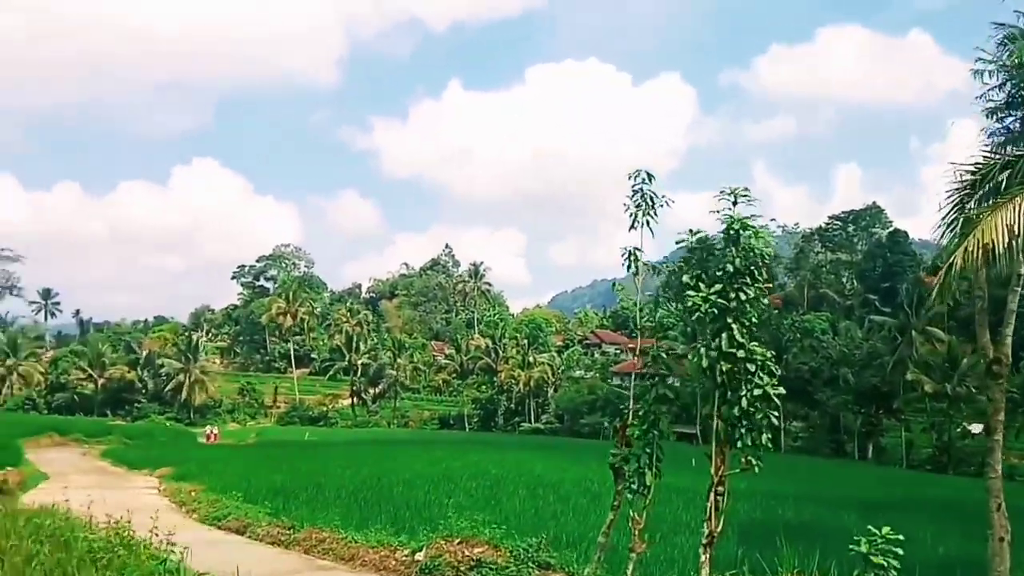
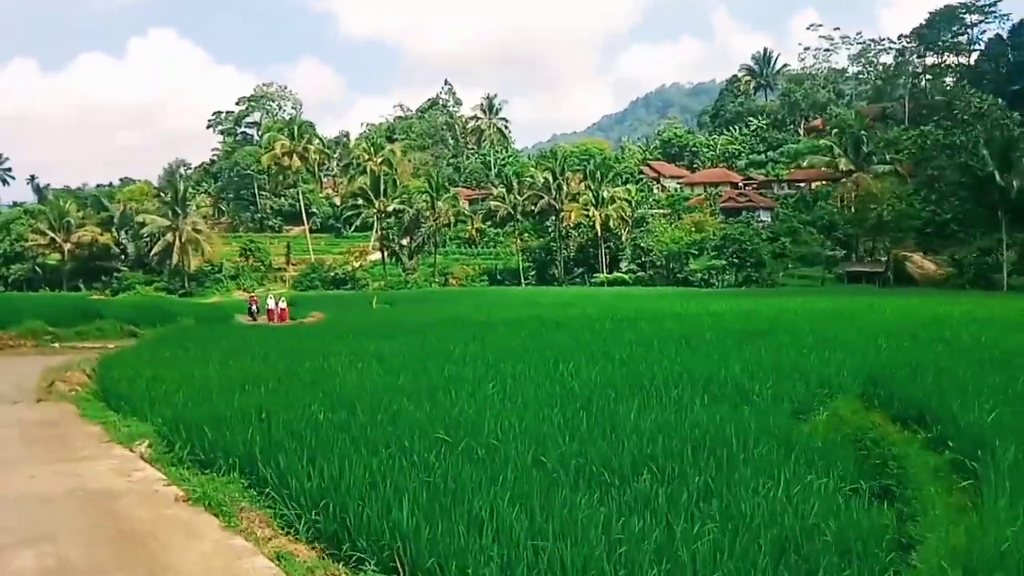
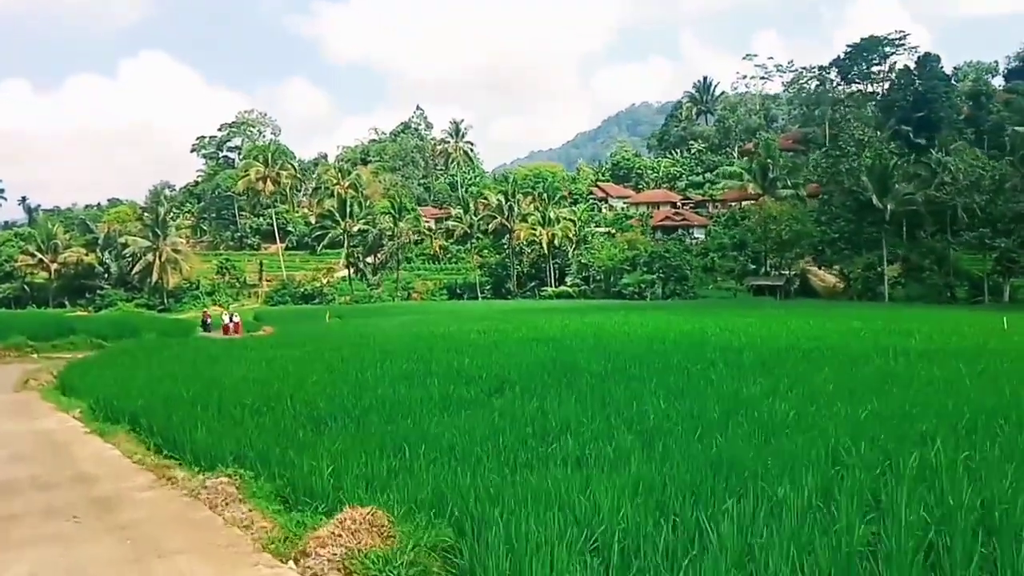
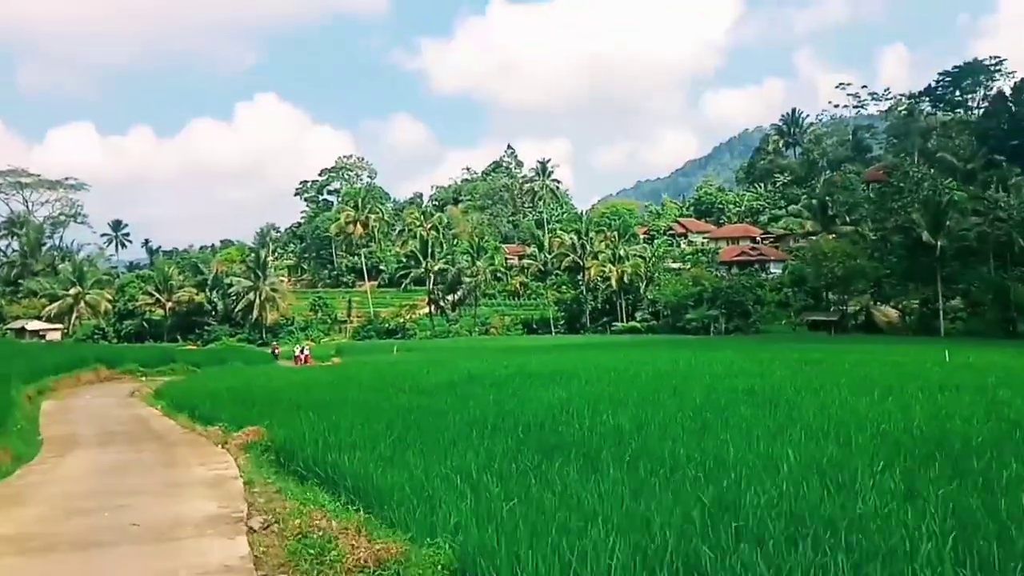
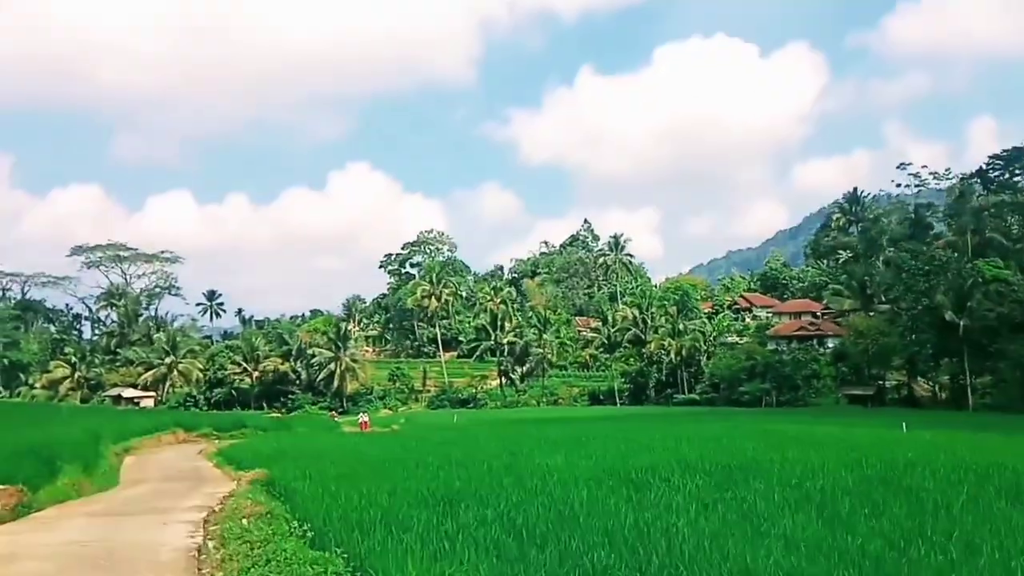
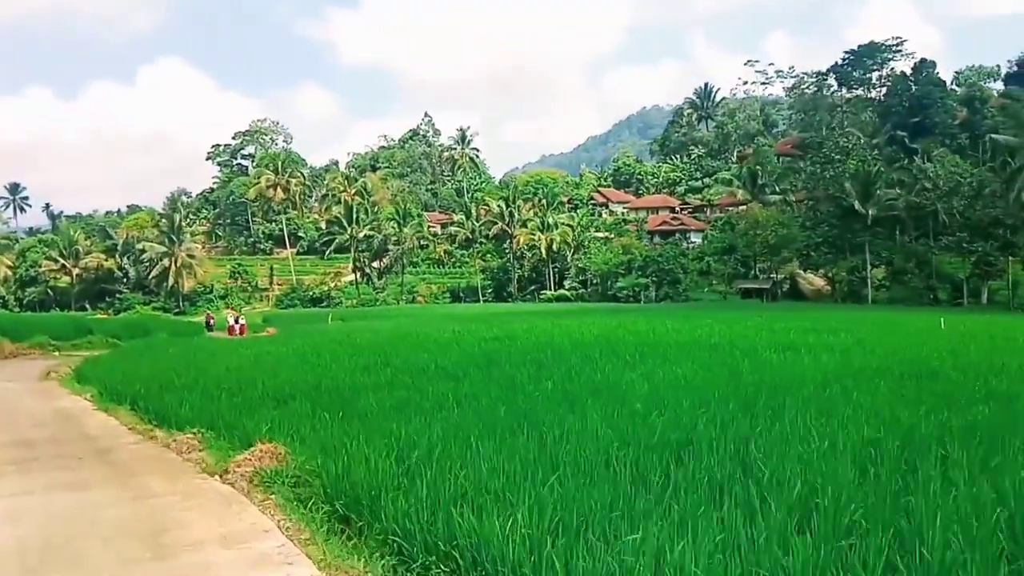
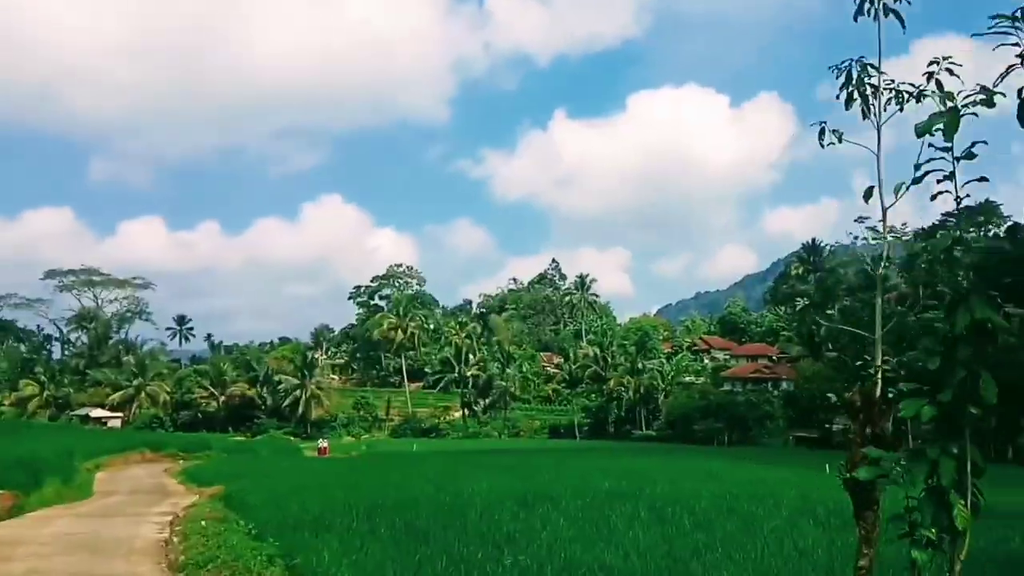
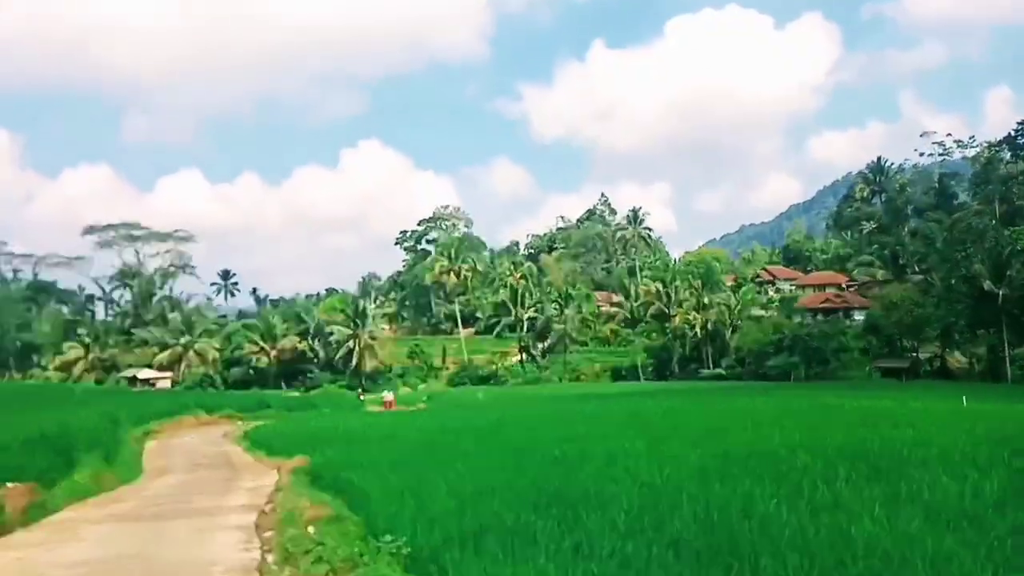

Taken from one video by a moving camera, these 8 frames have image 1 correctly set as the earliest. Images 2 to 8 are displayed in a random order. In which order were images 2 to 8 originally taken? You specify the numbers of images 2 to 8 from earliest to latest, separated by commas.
7, 5, 8, 4, 6, 3, 2
